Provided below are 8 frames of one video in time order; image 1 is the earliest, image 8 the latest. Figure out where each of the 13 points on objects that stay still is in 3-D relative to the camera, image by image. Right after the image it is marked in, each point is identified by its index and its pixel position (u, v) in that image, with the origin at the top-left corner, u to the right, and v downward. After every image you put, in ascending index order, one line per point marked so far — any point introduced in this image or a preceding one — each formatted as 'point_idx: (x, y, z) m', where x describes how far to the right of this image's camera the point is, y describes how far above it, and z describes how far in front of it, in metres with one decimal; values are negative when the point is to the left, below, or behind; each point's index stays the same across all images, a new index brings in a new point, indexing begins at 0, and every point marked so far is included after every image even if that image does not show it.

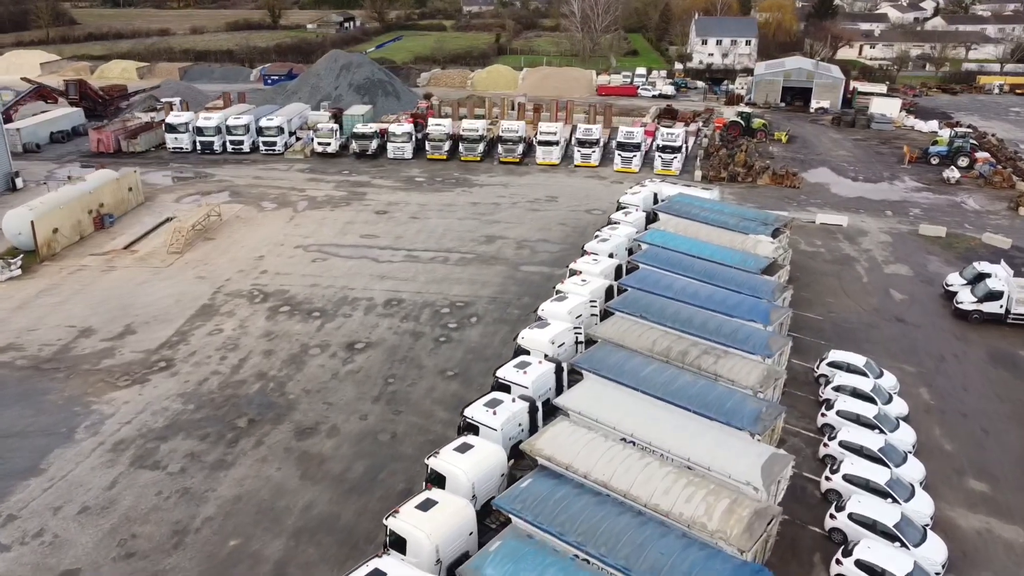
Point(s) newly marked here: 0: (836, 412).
0: (+6.8, -2.6, +16.9) m
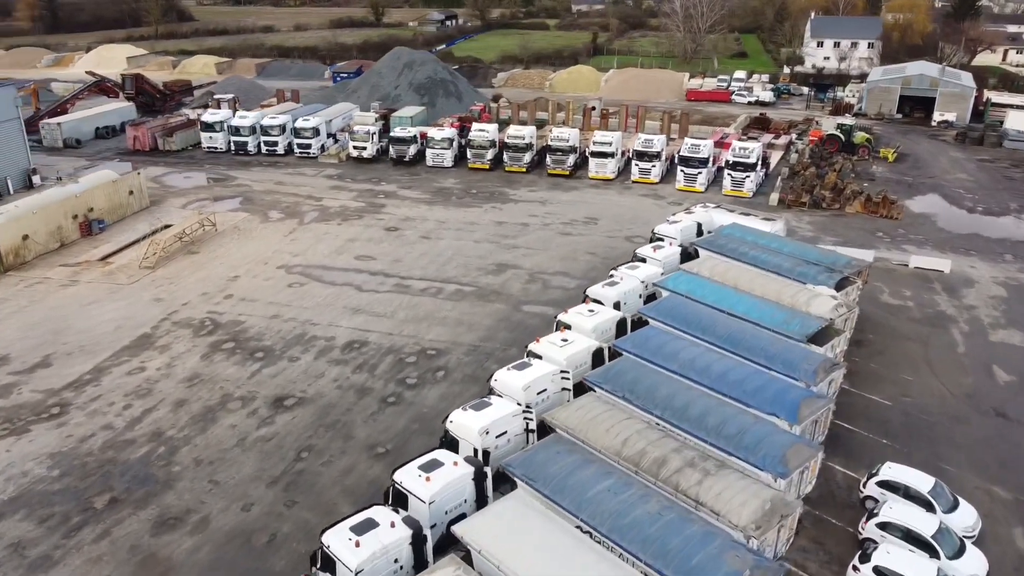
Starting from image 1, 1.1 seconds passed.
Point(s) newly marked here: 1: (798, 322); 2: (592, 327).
0: (+5.3, -4.1, +11.8) m
1: (+6.2, -0.7, +17.4) m
2: (+1.7, -0.8, +17.2) m
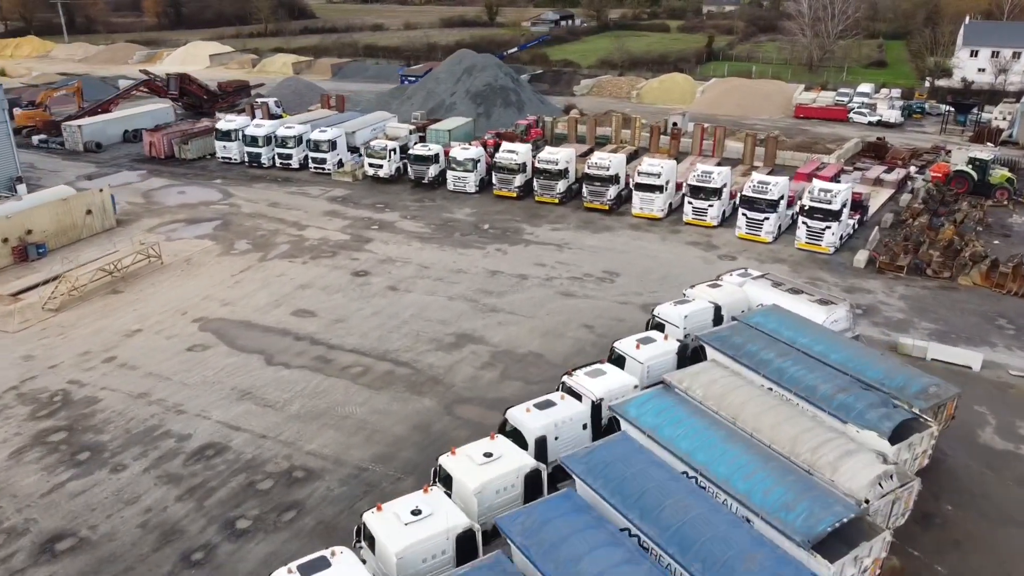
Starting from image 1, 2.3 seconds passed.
0: (+2.0, -6.3, +5.6) m
1: (+3.9, -3.0, +10.9) m
2: (-0.5, -2.8, +11.4) m
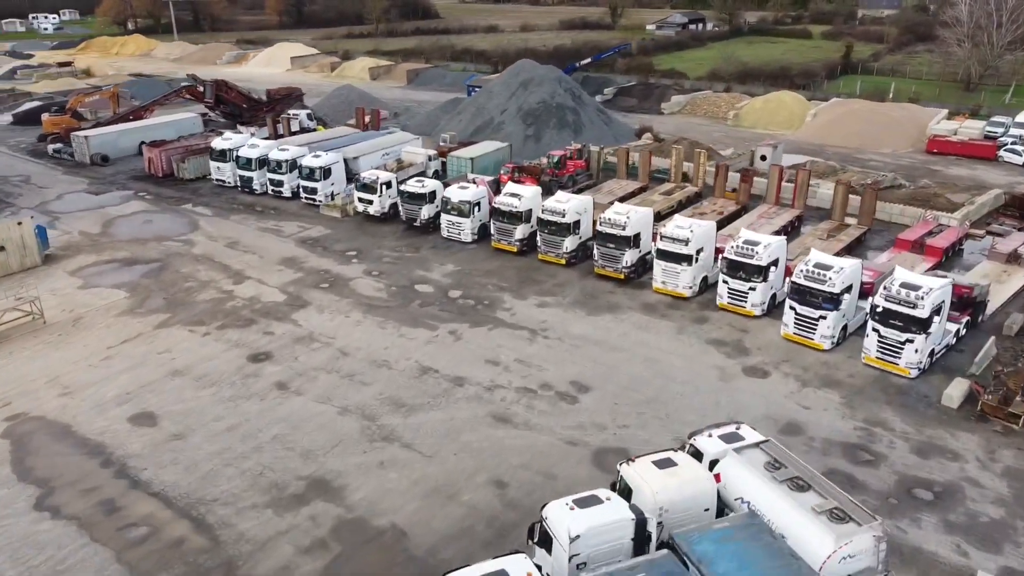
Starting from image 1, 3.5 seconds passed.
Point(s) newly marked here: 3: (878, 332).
0: (-2.9, -8.6, -0.4) m
1: (+0.2, -5.5, +4.5) m
2: (-4.1, -5.0, +5.8) m
3: (+8.0, -0.9, +17.4) m
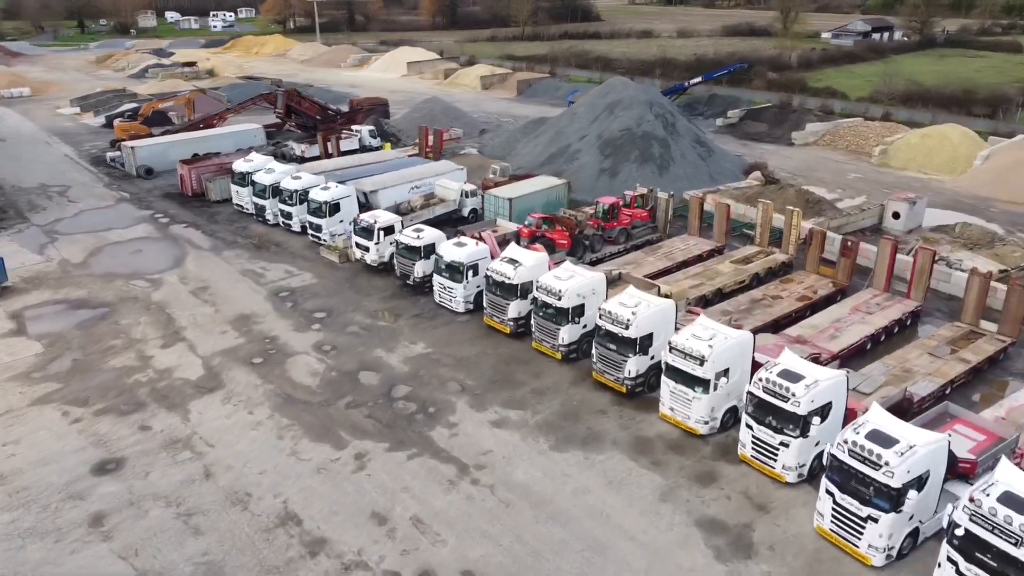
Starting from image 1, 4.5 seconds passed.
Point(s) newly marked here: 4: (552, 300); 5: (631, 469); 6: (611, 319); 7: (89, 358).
0: (-8.9, -10.3, -4.3) m
1: (-4.6, -7.4, -0.2) m
2: (-8.5, -6.6, +1.9) m
3: (+6.0, -3.7, +10.8) m
4: (+0.9, -0.3, +17.6) m
5: (+2.2, -3.2, +14.3) m
6: (+2.0, -0.6, +16.3) m
7: (-9.6, -1.6, +18.3) m
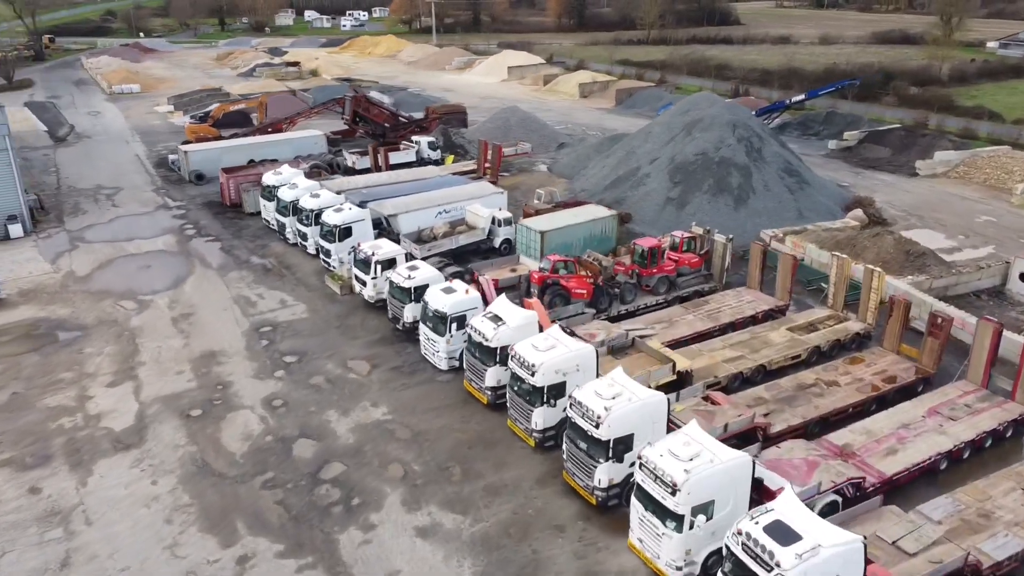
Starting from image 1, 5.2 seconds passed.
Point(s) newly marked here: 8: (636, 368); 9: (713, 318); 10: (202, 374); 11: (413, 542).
0: (-13.6, -10.7, -5.6) m
1: (-8.6, -8.2, -2.2) m
2: (-12.0, -7.2, +0.5) m
3: (+3.9, -5.3, +6.8) m
4: (+0.2, -1.6, +14.4) m
5: (+0.8, -4.6, +10.9) m
6: (+1.1, -2.0, +12.9) m
7: (-10.1, -2.2, +16.8) m
8: (+2.4, -1.6, +15.9) m
9: (+4.8, -0.7, +19.1) m
10: (-6.7, -1.9, +17.5) m
11: (-1.5, -3.9, +12.4) m
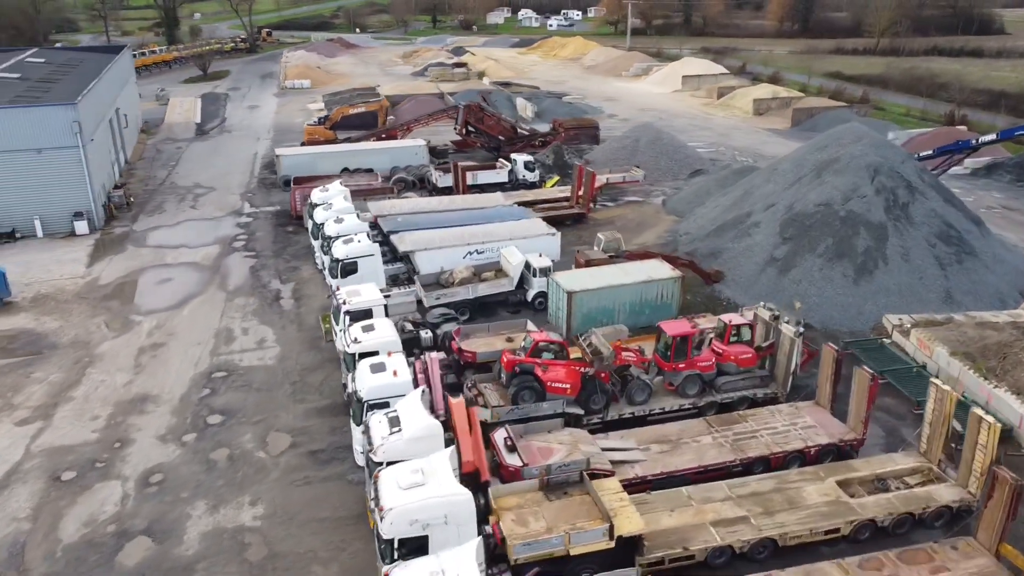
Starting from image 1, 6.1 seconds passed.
0: (-21.4, -10.4, -4.8) m
1: (-15.4, -8.5, -3.0) m
2: (-17.8, -7.1, +0.5) m
3: (-0.7, -7.0, +2.4) m
4: (-1.8, -3.0, +10.6) m
5: (-2.5, -6.0, +7.1) m
6: (-1.4, -3.5, +9.0) m
7: (-11.1, -2.6, +15.6) m
8: (+0.7, -3.3, +11.5) m
9: (+3.9, -2.7, +13.9) m
10: (-7.6, -2.6, +15.4) m
11: (-4.2, -5.2, +9.2) m
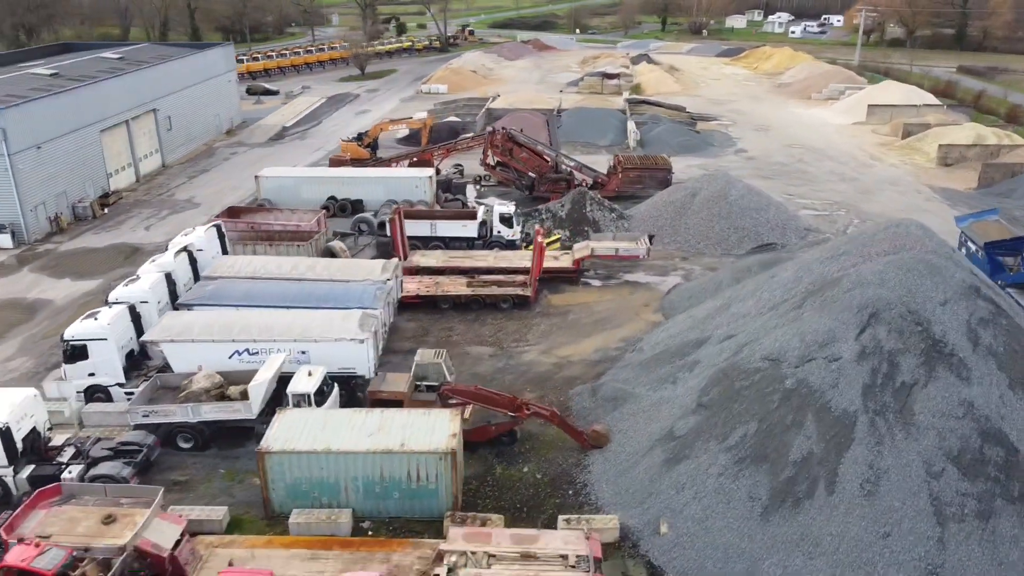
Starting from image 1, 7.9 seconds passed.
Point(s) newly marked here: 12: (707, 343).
0: (-33.9, -9.2, -2.1) m
1: (-27.4, -8.2, -2.3) m
2: (-28.3, -6.5, +1.7) m
3: (-11.7, -8.7, -2.1) m
4: (-9.6, -4.8, +5.9) m
5: (-11.8, -7.6, +3.0) m
6: (-9.8, -5.3, +4.3) m
7: (-16.6, -3.2, +13.7) m
8: (-7.0, -5.4, +6.0) m
9: (-3.1, -5.3, +7.3) m
10: (-13.4, -3.7, +12.4) m
11: (-12.6, -6.6, +5.5) m
12: (+3.7, -1.1, +15.2) m
